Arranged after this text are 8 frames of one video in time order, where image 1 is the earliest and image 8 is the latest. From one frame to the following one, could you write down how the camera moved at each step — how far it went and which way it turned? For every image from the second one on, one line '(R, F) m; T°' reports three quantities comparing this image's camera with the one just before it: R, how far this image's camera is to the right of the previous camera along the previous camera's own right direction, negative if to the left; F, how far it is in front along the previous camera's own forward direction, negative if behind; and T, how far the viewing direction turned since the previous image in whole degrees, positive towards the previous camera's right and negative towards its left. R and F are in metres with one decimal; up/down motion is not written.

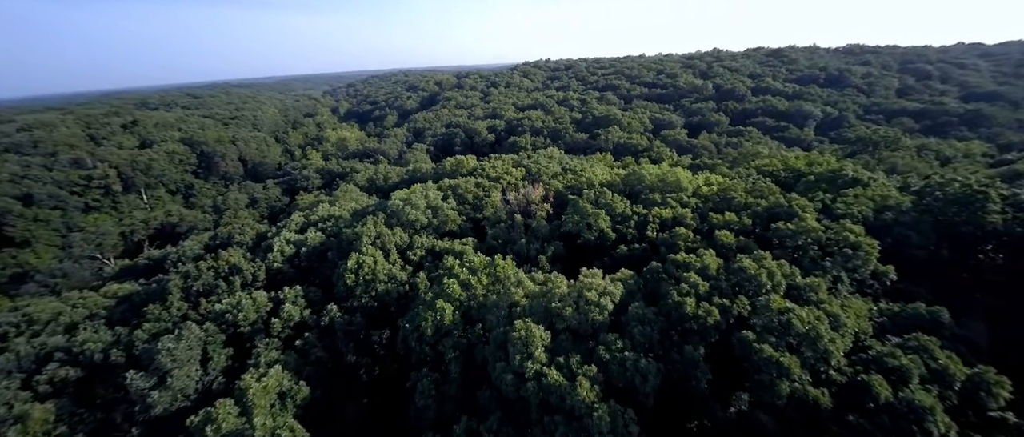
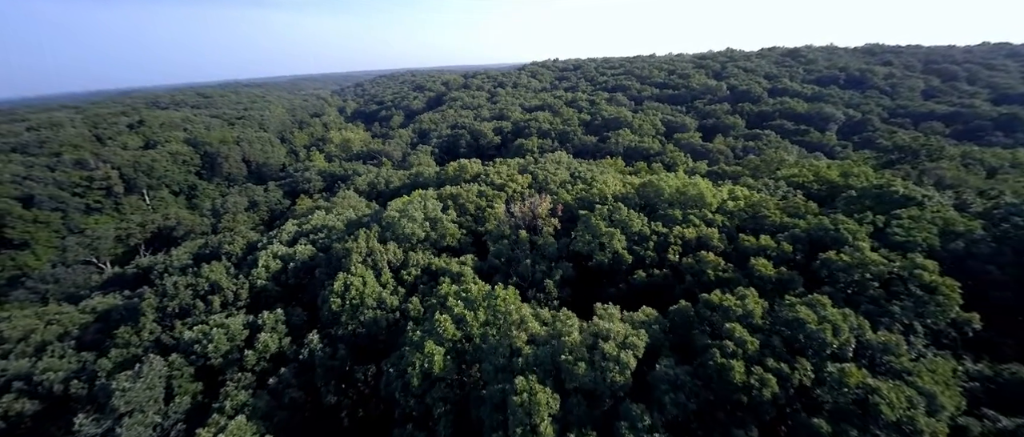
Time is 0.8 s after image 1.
(+0.1, +1.6) m; -1°
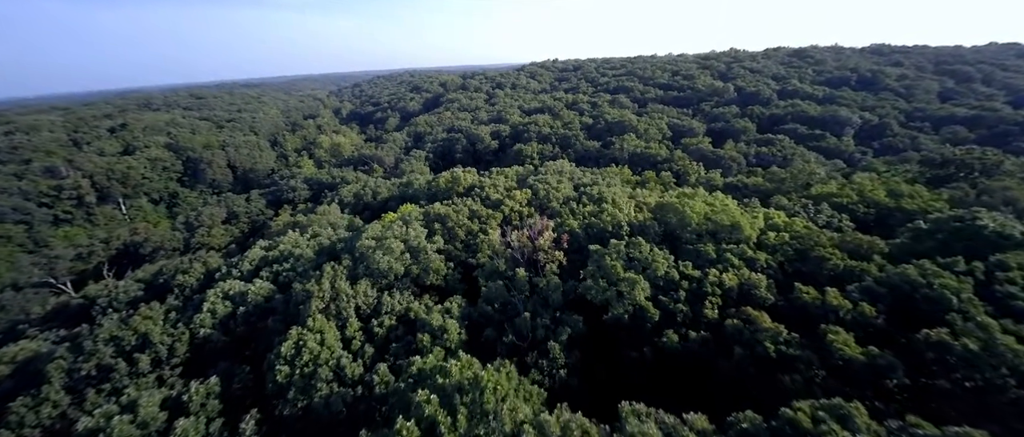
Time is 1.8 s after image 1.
(+0.1, +2.8) m; 0°
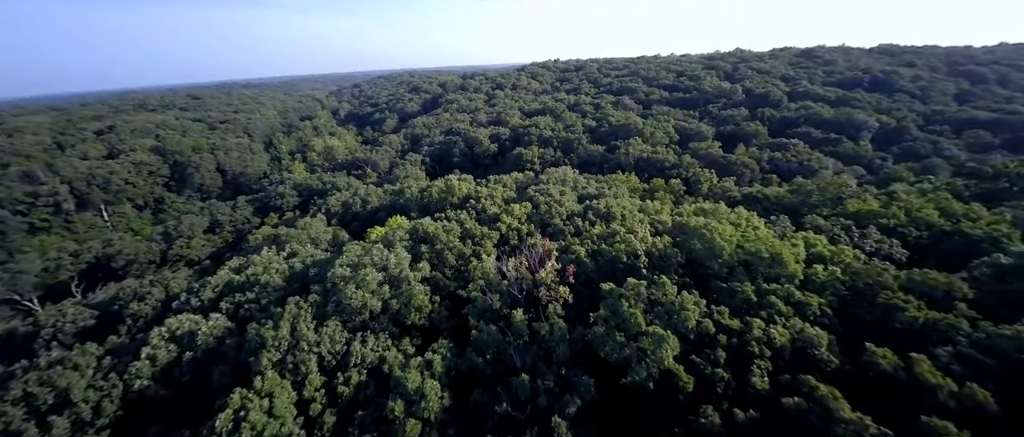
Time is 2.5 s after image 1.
(+0.1, +2.2) m; 0°
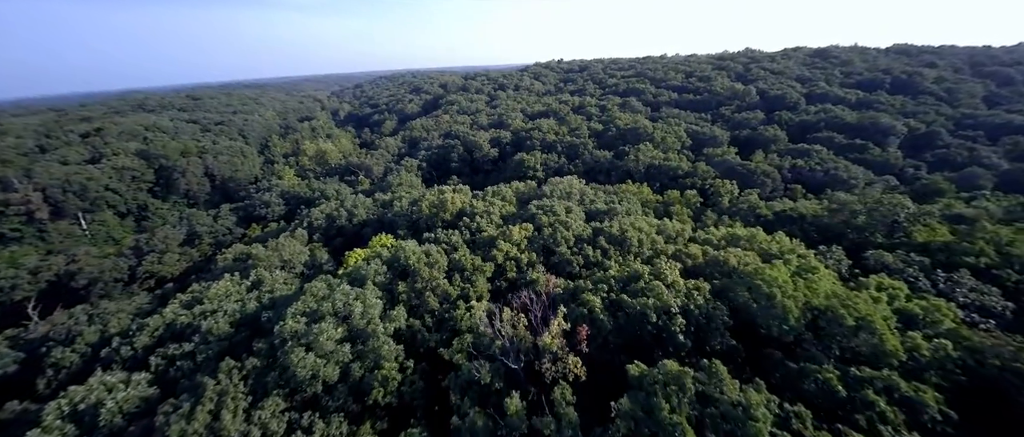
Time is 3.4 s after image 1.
(+0.2, +2.8) m; 0°
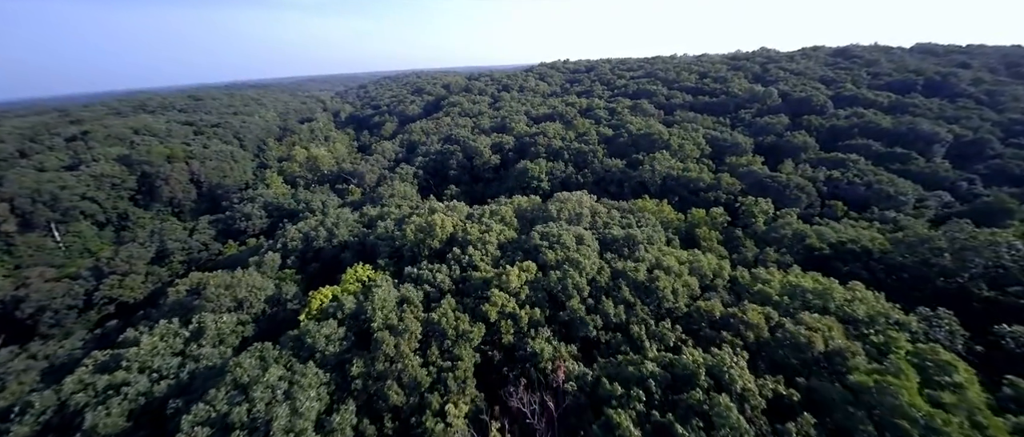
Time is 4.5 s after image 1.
(+0.2, +3.5) m; -1°
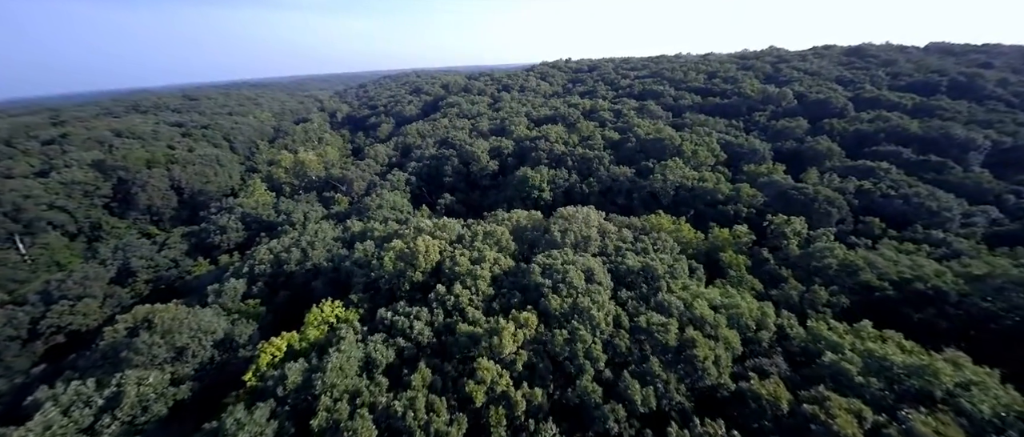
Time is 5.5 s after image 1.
(+0.2, +3.0) m; 0°
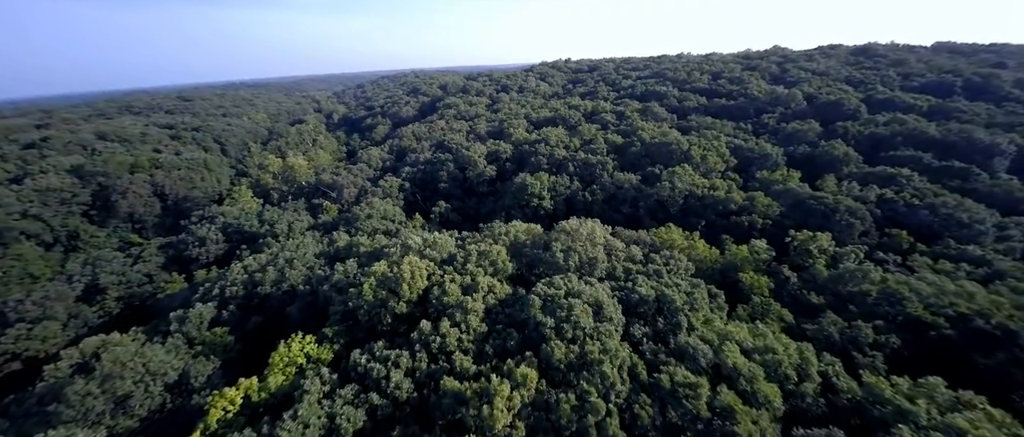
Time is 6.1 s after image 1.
(+0.1, +2.0) m; 0°
